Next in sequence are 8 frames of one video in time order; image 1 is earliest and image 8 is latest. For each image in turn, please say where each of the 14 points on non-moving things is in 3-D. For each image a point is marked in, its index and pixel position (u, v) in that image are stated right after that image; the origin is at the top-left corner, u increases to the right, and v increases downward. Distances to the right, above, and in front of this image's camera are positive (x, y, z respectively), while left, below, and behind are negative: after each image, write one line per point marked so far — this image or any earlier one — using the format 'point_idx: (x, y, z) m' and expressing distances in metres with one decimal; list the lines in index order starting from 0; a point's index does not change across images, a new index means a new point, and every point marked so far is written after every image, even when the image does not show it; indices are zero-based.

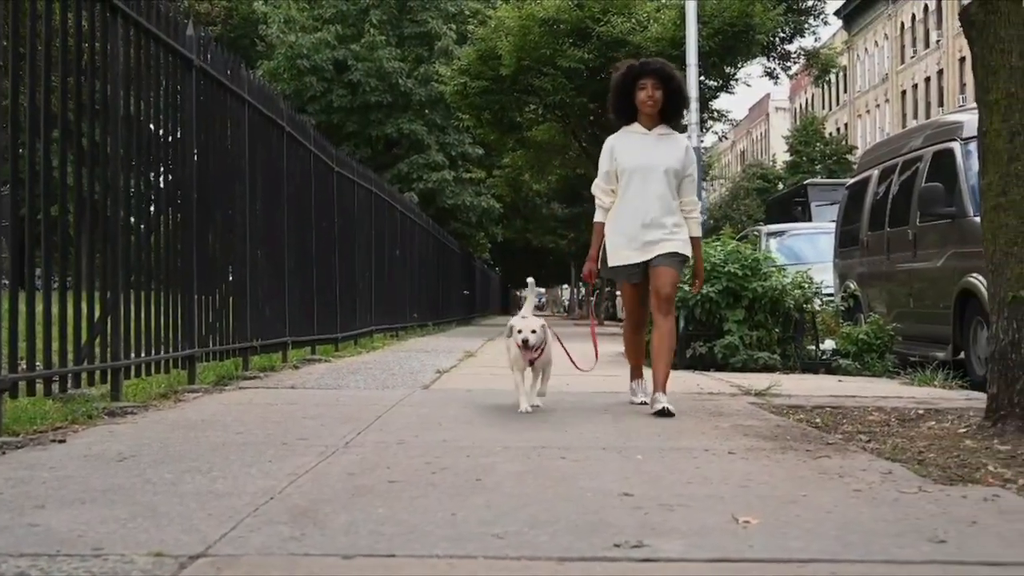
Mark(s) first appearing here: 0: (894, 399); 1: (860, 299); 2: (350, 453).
0: (+2.1, -0.6, +6.7) m
1: (+3.3, -0.1, +11.7) m
2: (-0.5, -0.5, +3.9) m
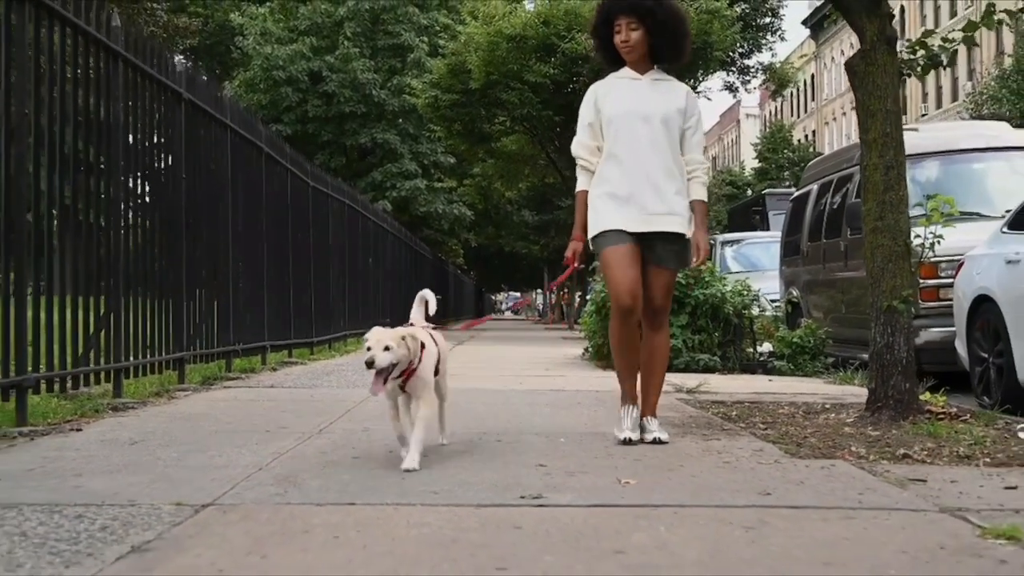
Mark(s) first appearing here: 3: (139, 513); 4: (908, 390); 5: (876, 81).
0: (+1.8, -0.7, +7.6) m
1: (+3.0, -0.2, +12.6) m
2: (-0.7, -0.6, +4.7) m
3: (-0.9, -0.5, +3.0) m
4: (+1.8, -0.5, +5.6) m
5: (+1.7, +1.0, +5.6) m
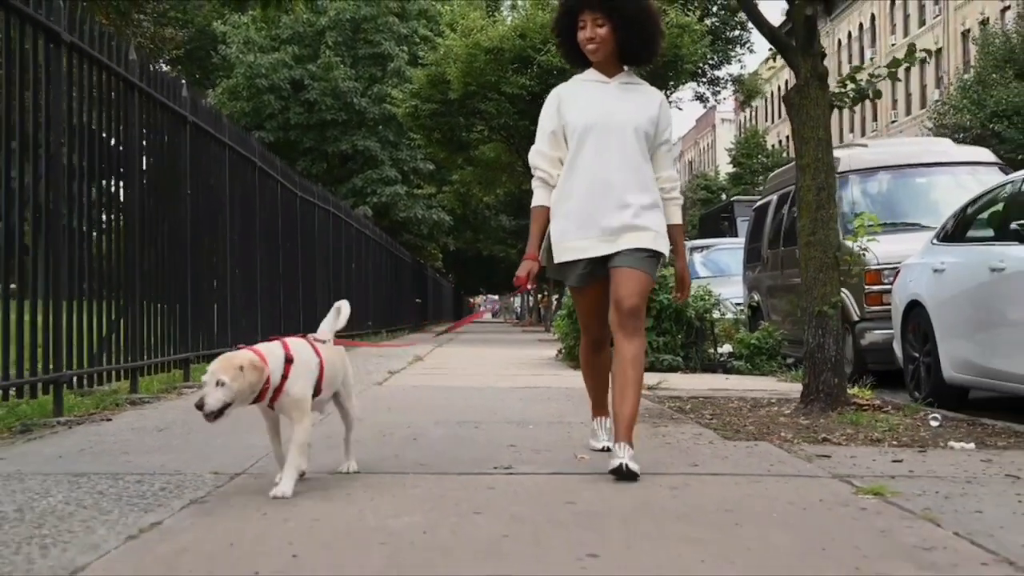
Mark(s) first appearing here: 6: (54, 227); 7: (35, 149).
0: (+1.7, -0.7, +8.4) m
1: (+2.7, -0.2, +13.4) m
2: (-0.8, -0.6, +5.4) m
3: (-1.0, -0.6, +3.7) m
4: (+1.7, -0.5, +6.4) m
5: (+1.5, +0.9, +6.4) m
6: (-2.2, +0.3, +5.9) m
7: (-2.2, +0.6, +5.7) m
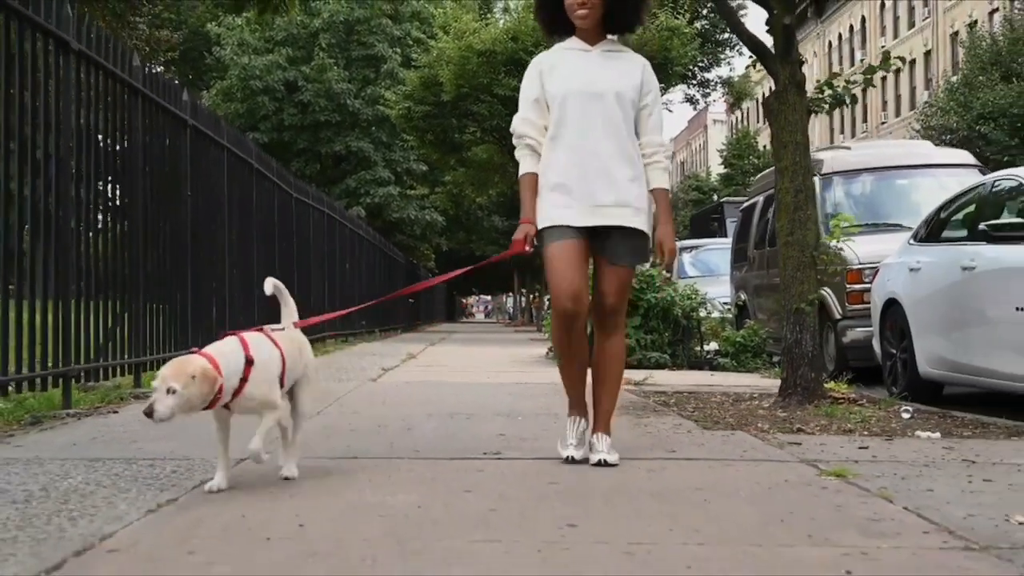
0: (+1.6, -0.7, +8.6) m
1: (+2.6, -0.2, +13.6) m
2: (-0.9, -0.6, +5.7) m
3: (-1.0, -0.6, +4.0) m
4: (+1.6, -0.5, +6.6) m
5: (+1.5, +0.9, +6.7) m
6: (-2.2, +0.3, +6.1) m
7: (-2.2, +0.6, +6.0) m
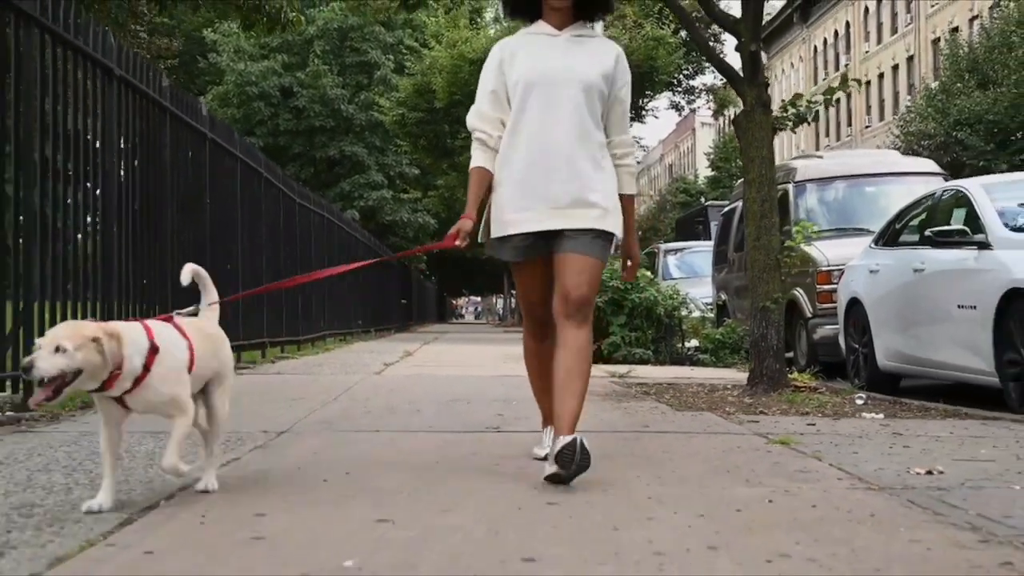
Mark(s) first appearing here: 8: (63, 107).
0: (+1.6, -0.7, +9.4) m
1: (+2.5, -0.2, +14.4) m
2: (-0.9, -0.6, +6.4) m
3: (-1.0, -0.6, +4.7) m
4: (+1.6, -0.5, +7.4) m
5: (+1.5, +0.9, +7.4) m
6: (-2.3, +0.3, +6.8) m
7: (-2.3, +0.6, +6.7) m
8: (-2.2, +0.9, +6.1) m
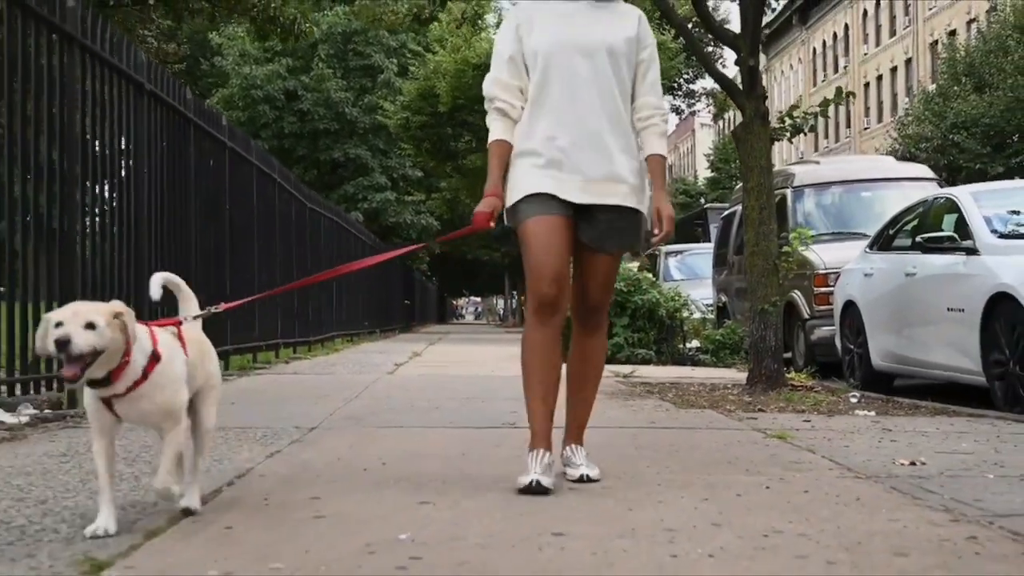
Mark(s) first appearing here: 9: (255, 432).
0: (+1.6, -0.7, +9.7) m
1: (+2.6, -0.2, +14.7) m
2: (-0.8, -0.6, +6.7) m
3: (-1.0, -0.6, +5.1) m
4: (+1.7, -0.5, +7.7) m
5: (+1.5, +0.9, +7.8) m
6: (-2.2, +0.2, +7.2) m
7: (-2.2, +0.6, +7.0) m
8: (-2.1, +0.9, +6.5) m
9: (-1.0, -0.6, +4.9) m
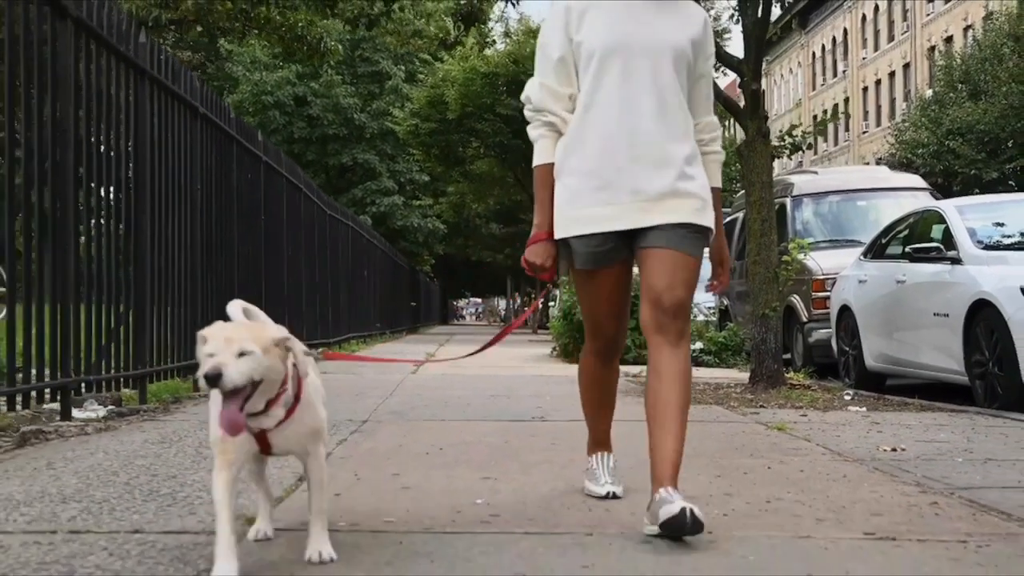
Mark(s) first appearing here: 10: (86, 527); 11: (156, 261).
0: (+1.8, -0.8, +10.4) m
1: (+2.7, -0.3, +15.4) m
2: (-0.7, -0.7, +7.4) m
3: (-0.8, -0.6, +5.7) m
4: (+1.8, -0.6, +8.4) m
5: (+1.7, +0.9, +8.4) m
6: (-2.1, +0.2, +7.8) m
7: (-2.1, +0.6, +7.7) m
8: (-2.0, +0.8, +7.1) m
9: (-0.9, -0.6, +5.5) m
10: (-1.0, -0.6, +2.9) m
11: (-2.0, +0.2, +6.9) m
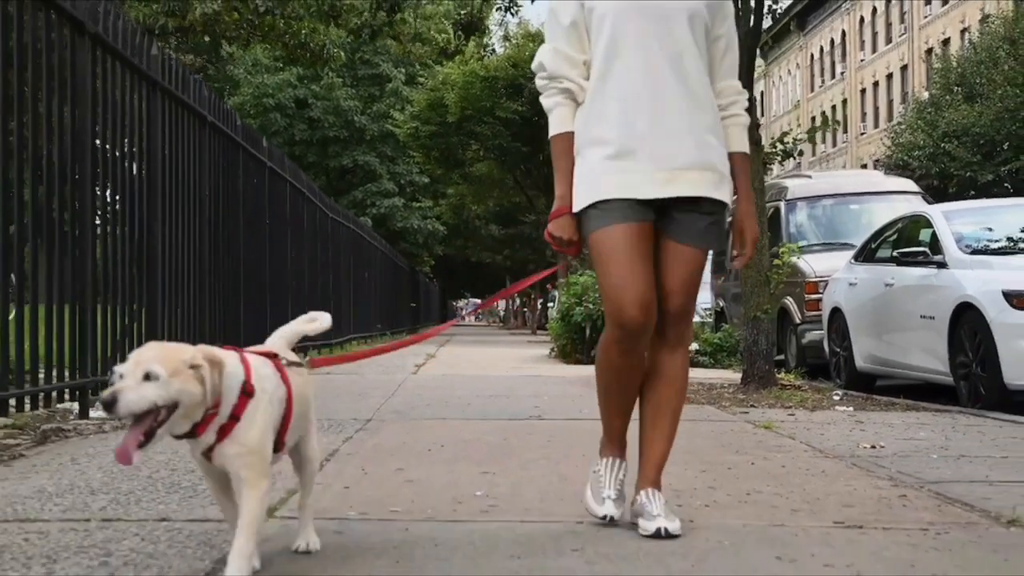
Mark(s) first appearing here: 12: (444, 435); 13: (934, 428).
0: (+1.8, -0.8, +10.6) m
1: (+2.7, -0.3, +15.6) m
2: (-0.7, -0.7, +7.6) m
3: (-0.8, -0.6, +5.9) m
4: (+1.8, -0.6, +8.6) m
5: (+1.7, +0.8, +8.6) m
6: (-2.1, +0.2, +8.1) m
7: (-2.1, +0.5, +7.9) m
8: (-2.0, +0.8, +7.3) m
9: (-0.9, -0.6, +5.8) m
10: (-1.0, -0.6, +3.1) m
11: (-2.0, +0.1, +7.2) m
12: (-0.3, -0.6, +5.3) m
13: (+2.0, -0.7, +5.7) m
